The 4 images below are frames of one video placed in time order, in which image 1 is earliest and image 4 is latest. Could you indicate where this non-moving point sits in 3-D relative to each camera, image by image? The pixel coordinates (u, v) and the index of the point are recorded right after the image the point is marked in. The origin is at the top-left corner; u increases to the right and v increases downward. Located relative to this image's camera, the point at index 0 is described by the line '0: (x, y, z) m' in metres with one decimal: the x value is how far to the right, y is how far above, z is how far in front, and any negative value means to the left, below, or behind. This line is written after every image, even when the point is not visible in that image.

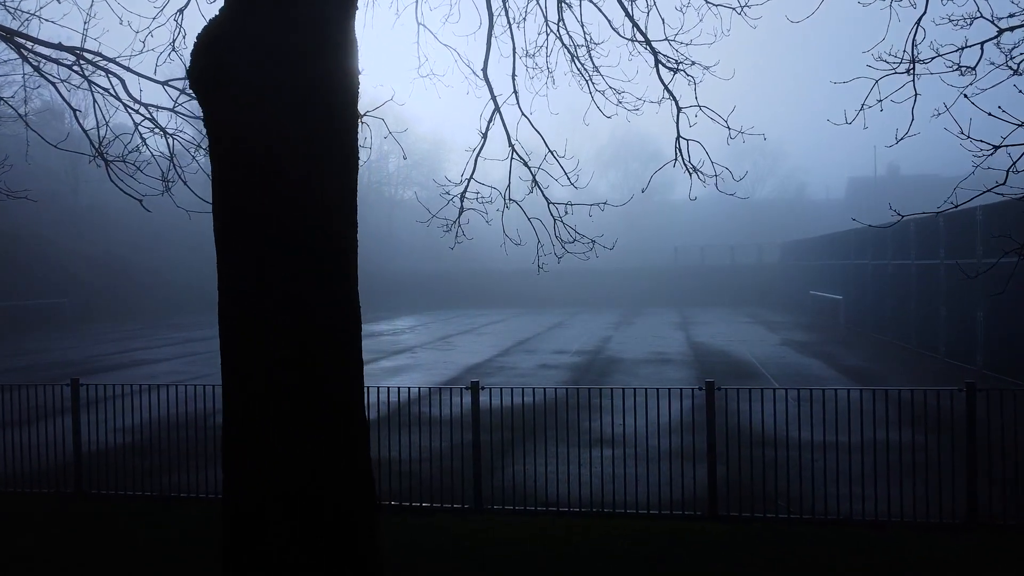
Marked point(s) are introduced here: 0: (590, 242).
0: (+0.9, +0.6, +9.3) m
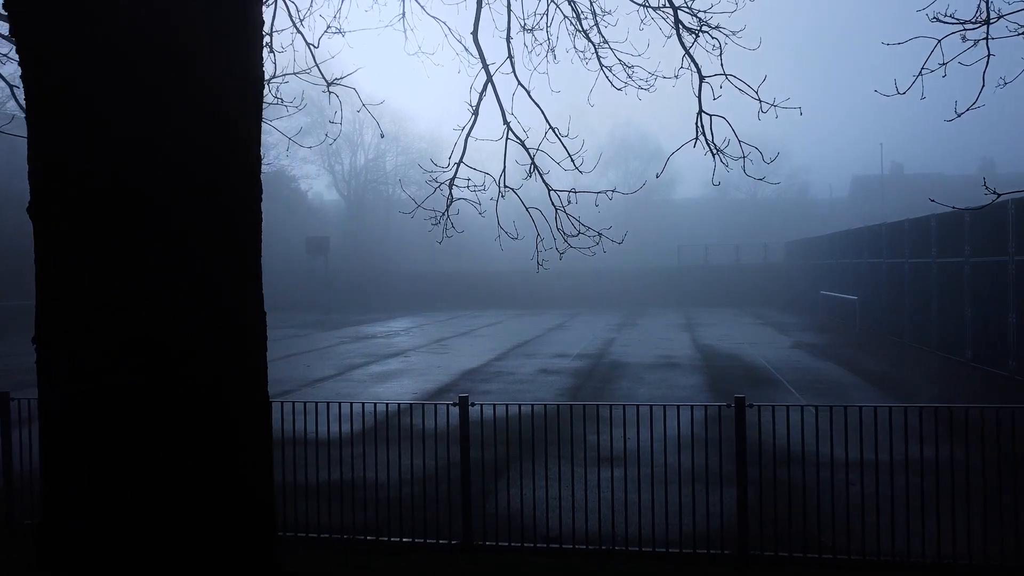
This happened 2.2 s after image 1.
0: (+0.9, +0.6, +8.2) m
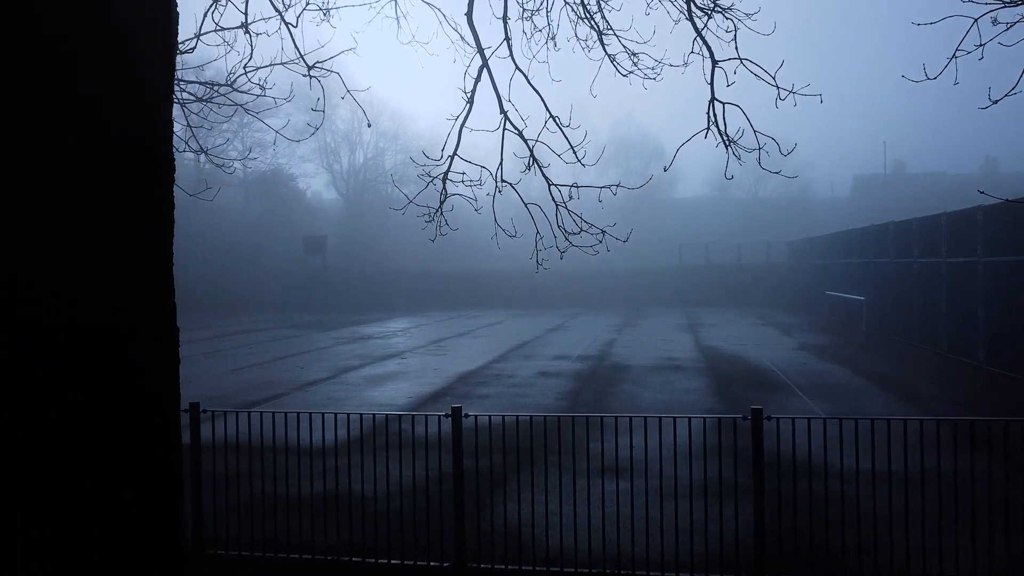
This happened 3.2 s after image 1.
0: (+0.9, +0.6, +7.7) m
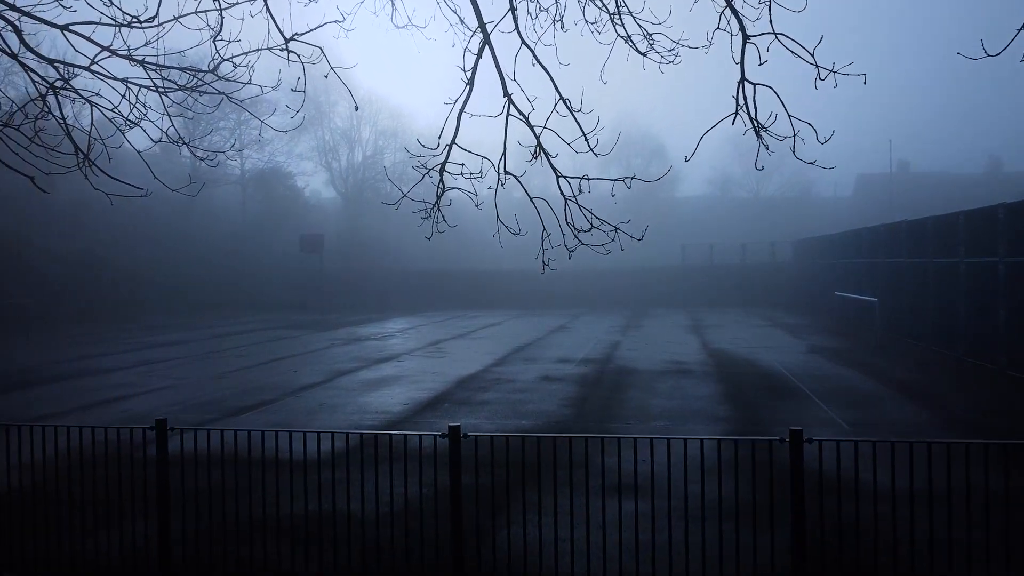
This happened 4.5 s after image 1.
0: (+0.9, +0.5, +7.1) m
